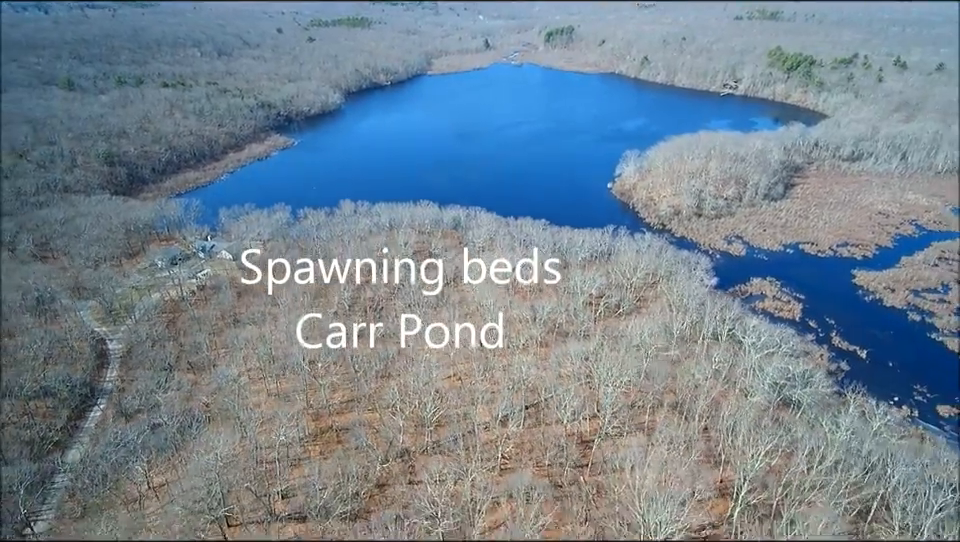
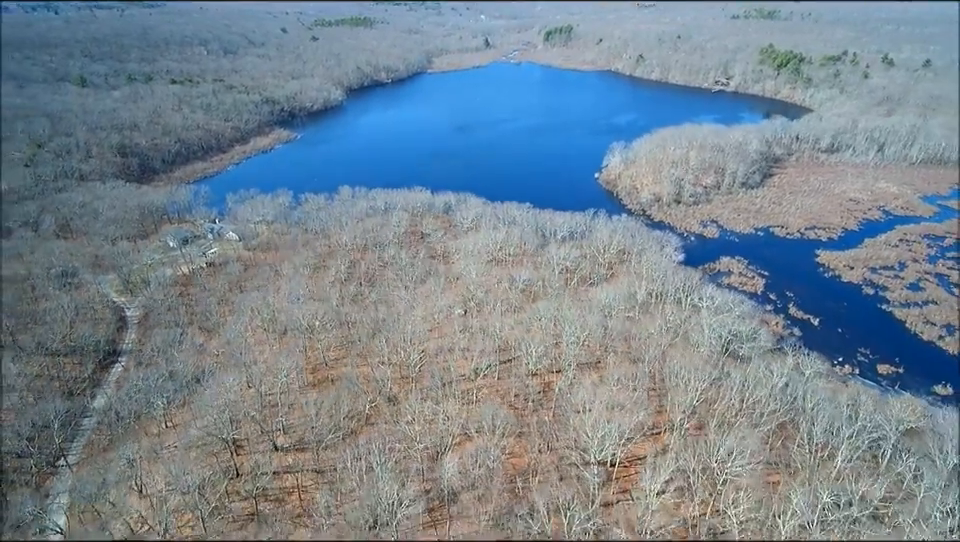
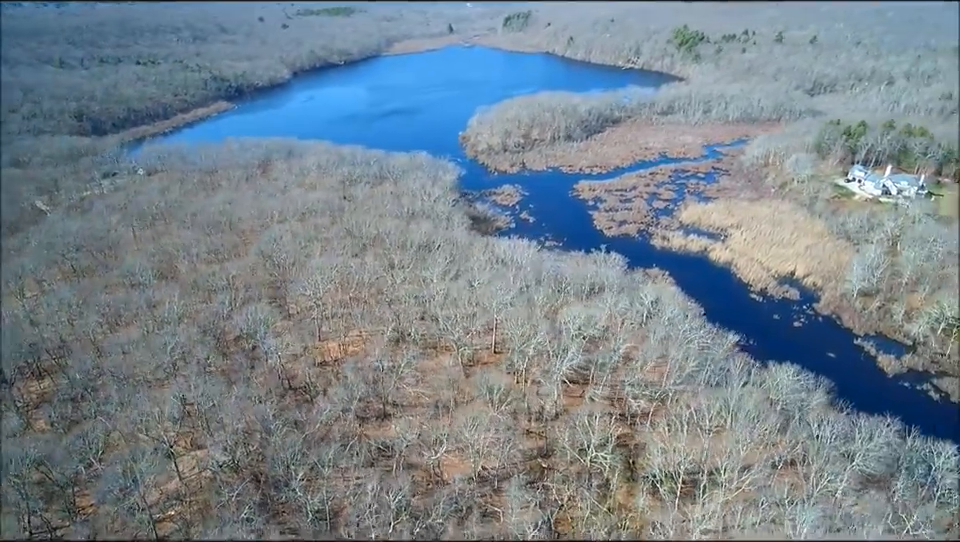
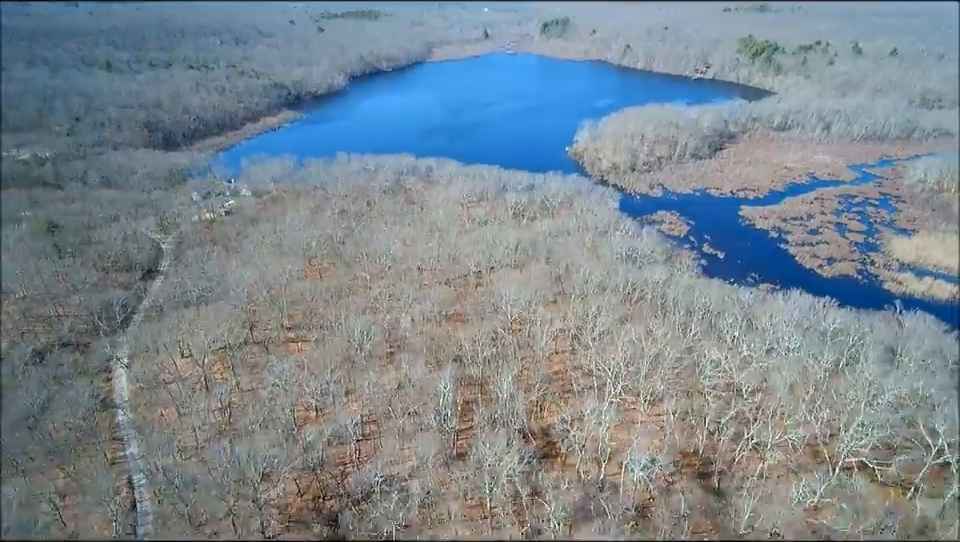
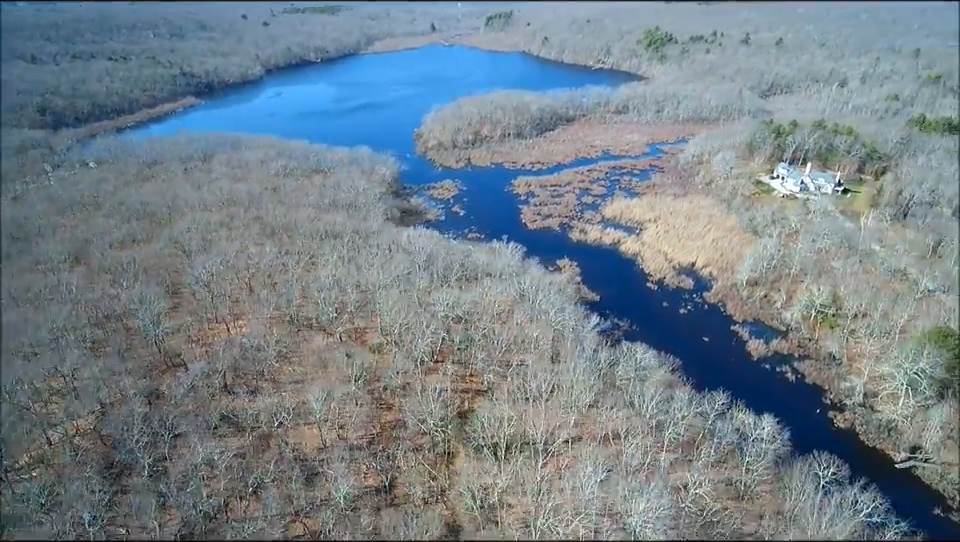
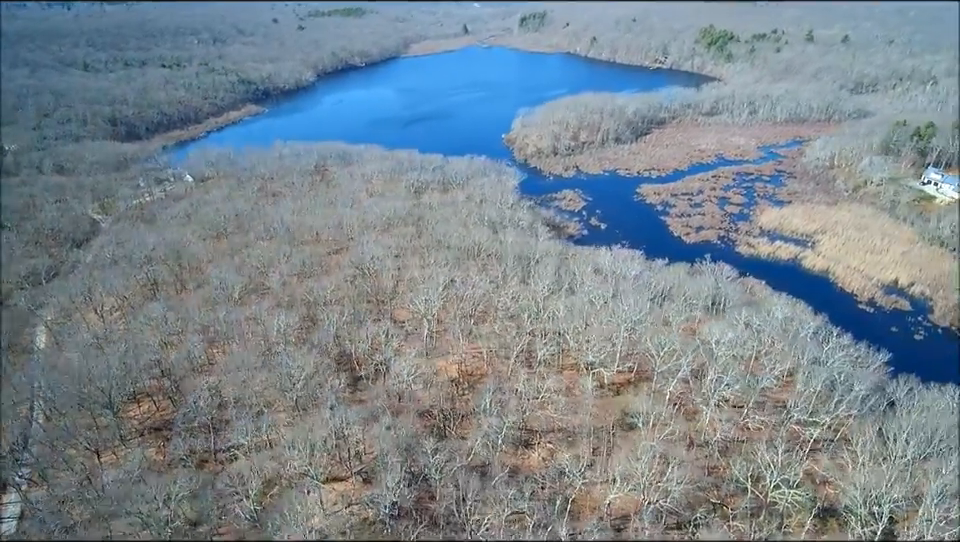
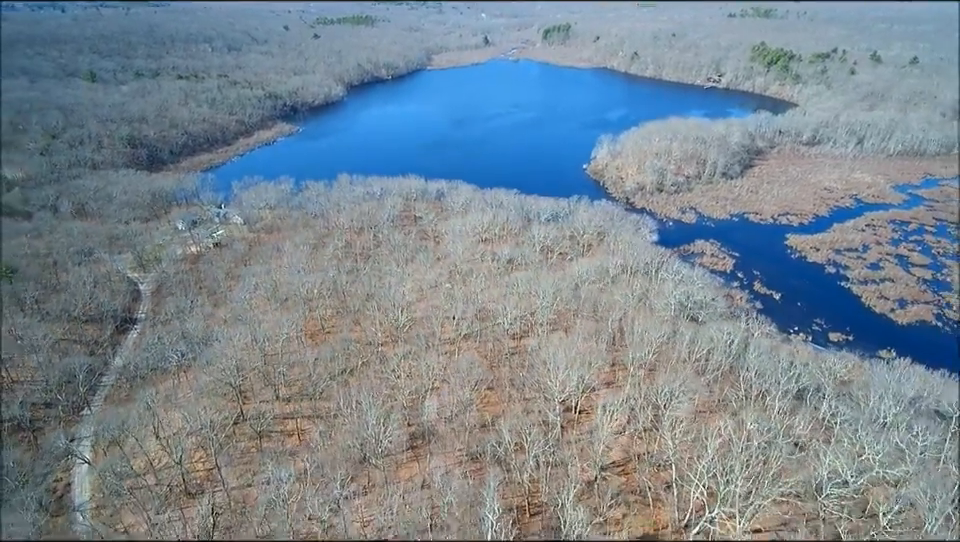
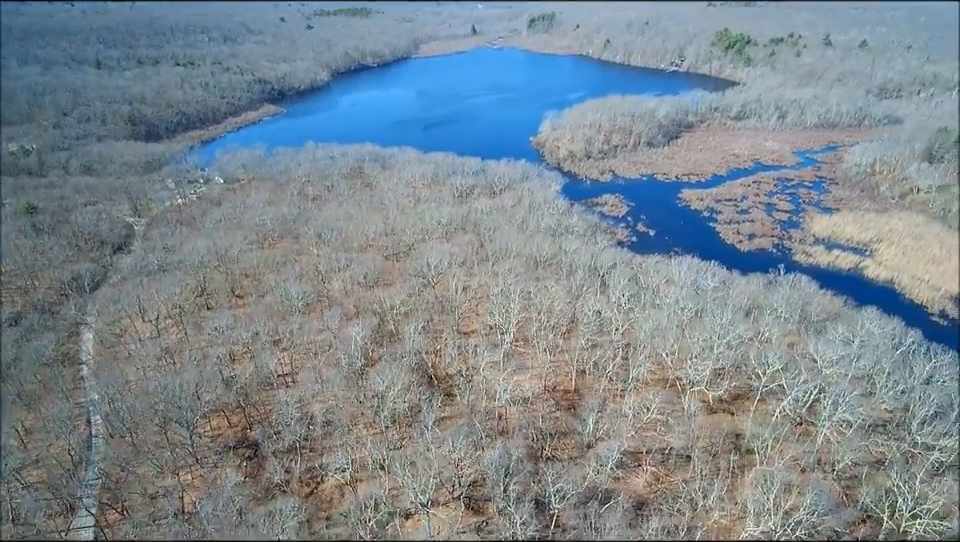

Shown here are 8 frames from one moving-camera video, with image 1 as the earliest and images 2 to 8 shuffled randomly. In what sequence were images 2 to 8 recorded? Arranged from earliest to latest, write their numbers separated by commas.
2, 7, 4, 8, 6, 3, 5
